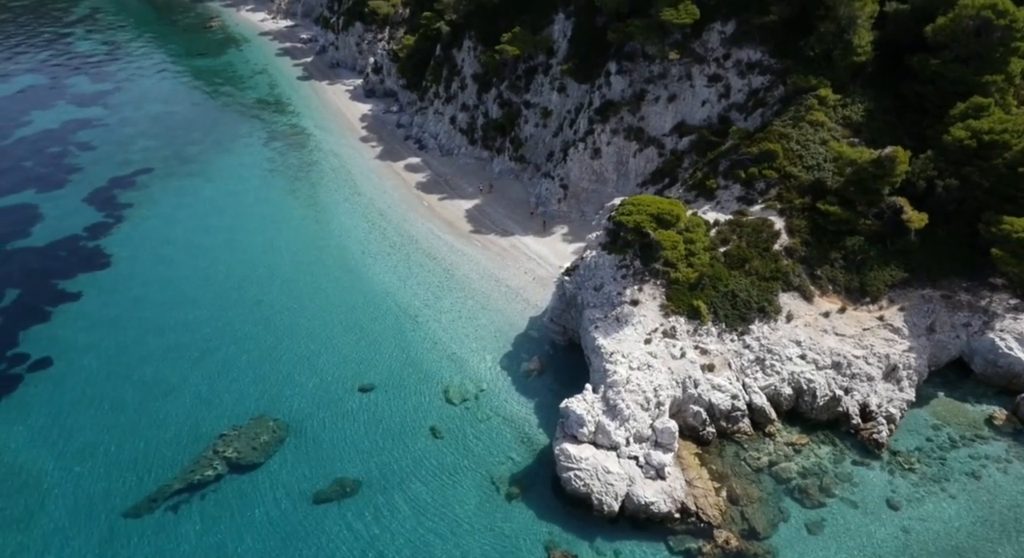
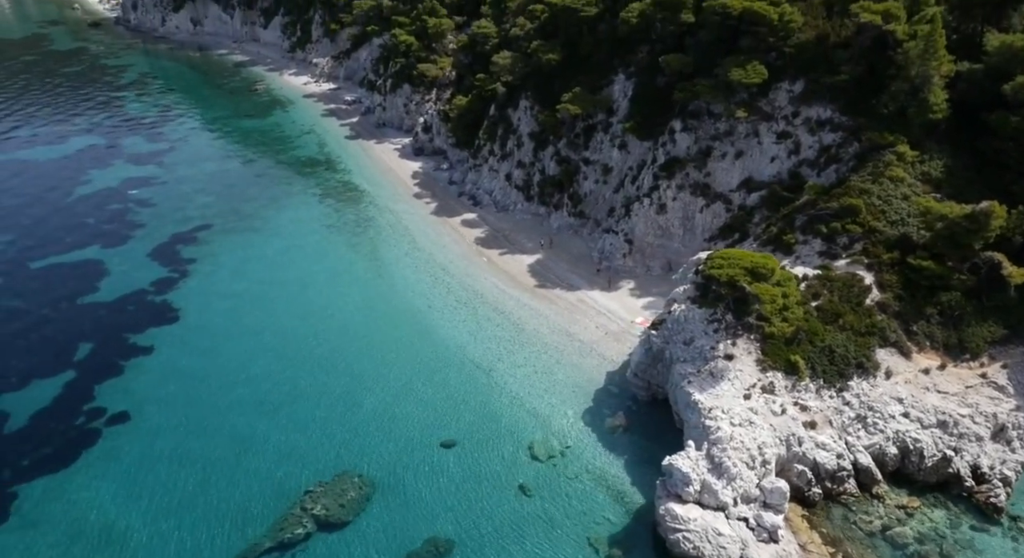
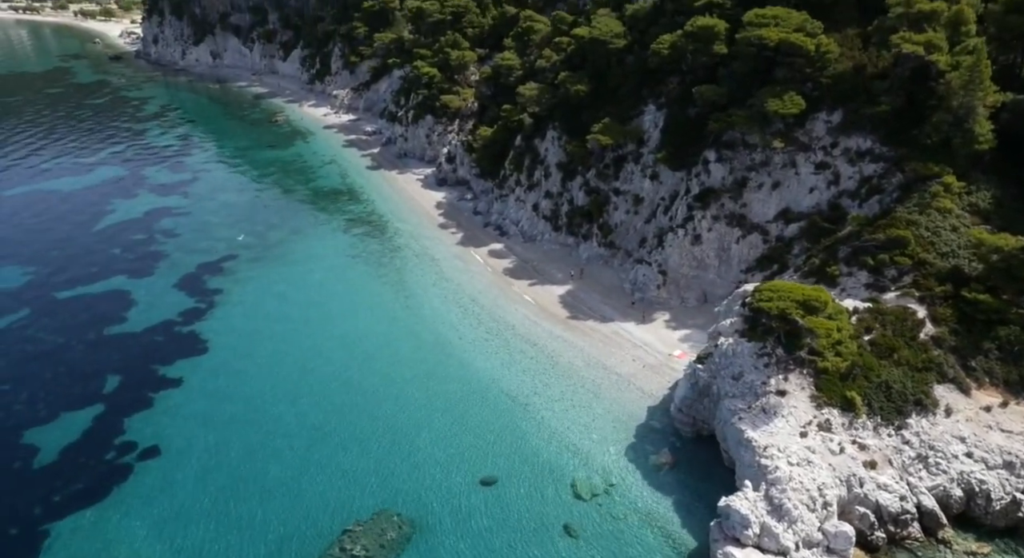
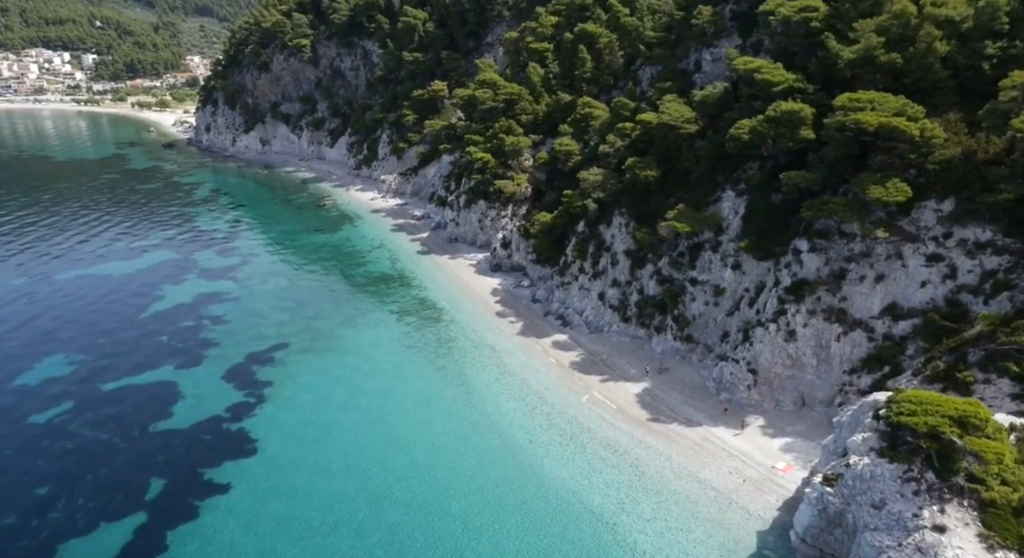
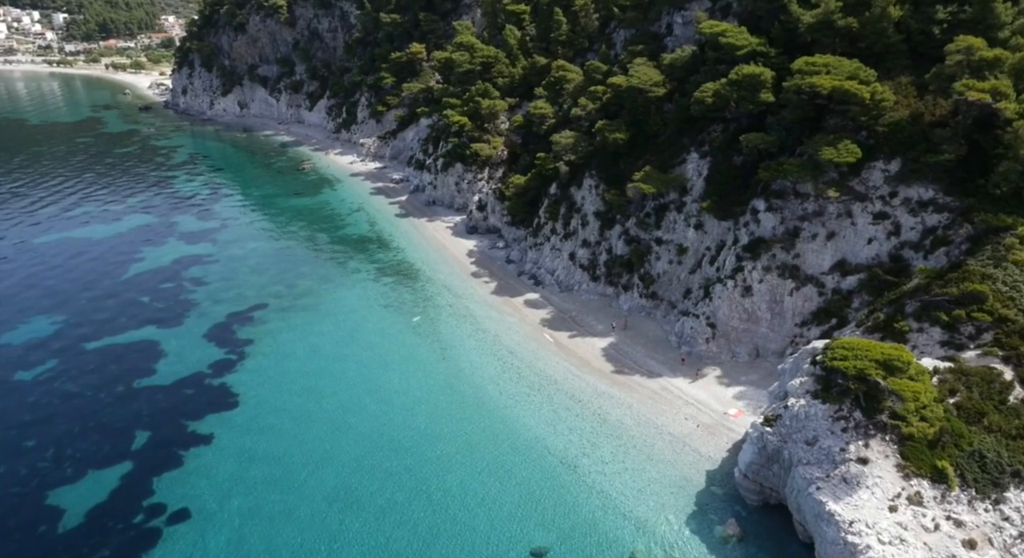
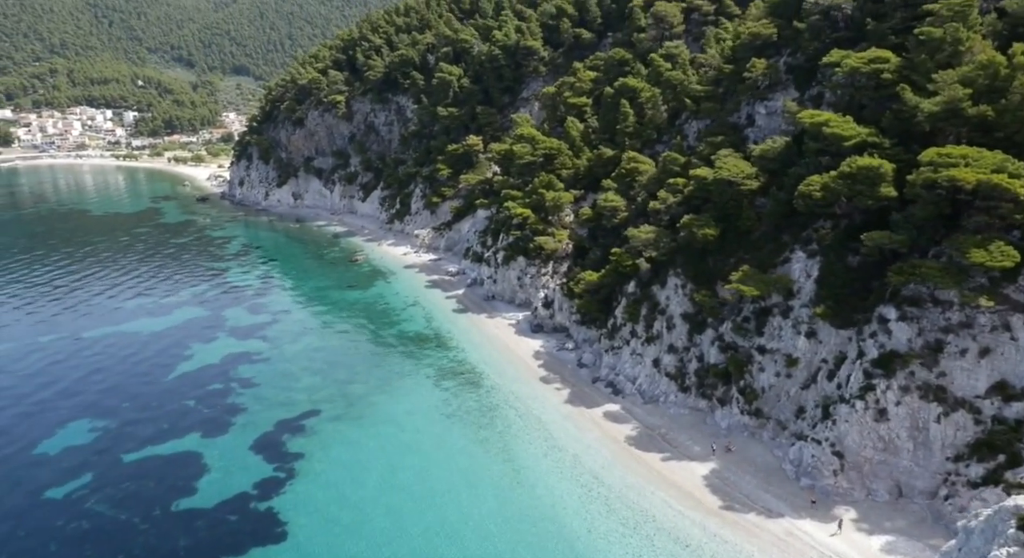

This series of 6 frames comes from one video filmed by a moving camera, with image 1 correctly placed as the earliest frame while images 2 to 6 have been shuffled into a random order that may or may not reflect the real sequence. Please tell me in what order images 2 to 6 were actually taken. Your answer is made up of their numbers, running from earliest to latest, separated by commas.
2, 3, 5, 4, 6
